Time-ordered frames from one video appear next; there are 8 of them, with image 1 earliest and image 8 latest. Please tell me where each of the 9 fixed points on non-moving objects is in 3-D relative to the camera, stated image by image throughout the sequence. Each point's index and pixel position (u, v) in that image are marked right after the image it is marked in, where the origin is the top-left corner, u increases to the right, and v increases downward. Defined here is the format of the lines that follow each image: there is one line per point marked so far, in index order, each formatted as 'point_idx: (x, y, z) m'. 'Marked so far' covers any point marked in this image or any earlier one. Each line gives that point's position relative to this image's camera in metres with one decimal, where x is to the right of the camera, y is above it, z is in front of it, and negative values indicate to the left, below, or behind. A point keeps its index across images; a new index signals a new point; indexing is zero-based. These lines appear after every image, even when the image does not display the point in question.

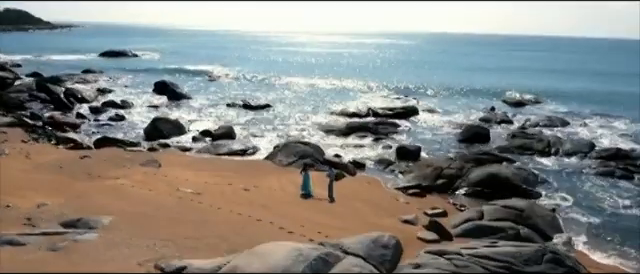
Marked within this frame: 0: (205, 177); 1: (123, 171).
0: (-4.5, -1.6, +19.6) m
1: (-7.8, -1.4, +19.6) m
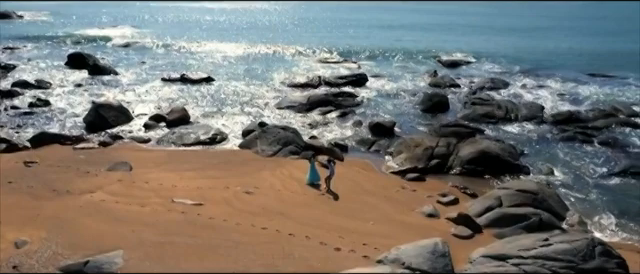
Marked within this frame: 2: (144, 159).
0: (-4.5, -1.5, +17.3) m
1: (-7.6, -1.5, +16.7) m
2: (-7.0, -1.0, +19.5) m
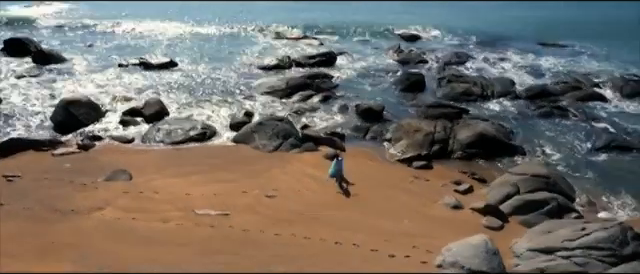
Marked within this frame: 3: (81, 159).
0: (-3.8, -1.6, +16.3) m
1: (-6.9, -1.8, +15.2) m
2: (-6.7, -1.0, +18.1) m
3: (-9.0, -0.9, +18.6) m
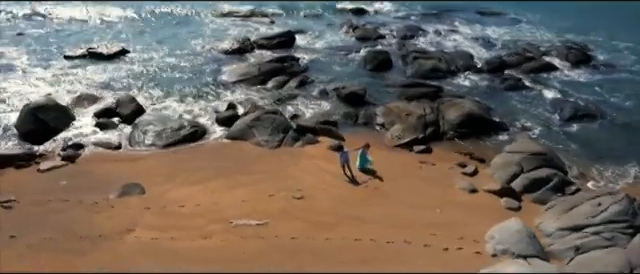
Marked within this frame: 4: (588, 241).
0: (-3.0, -1.8, +15.8) m
1: (-5.8, -2.3, +14.3) m
2: (-6.1, -1.3, +17.1) m
3: (-8.5, -1.3, +17.2) m
4: (+7.2, -2.8, +13.2) m
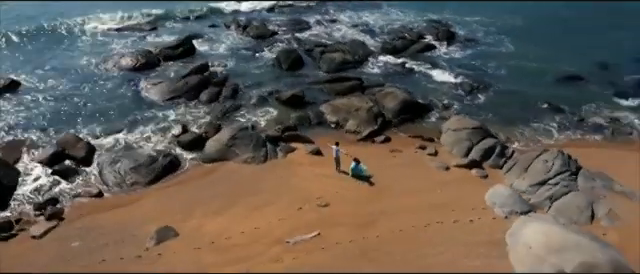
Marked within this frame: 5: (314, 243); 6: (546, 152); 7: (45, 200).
0: (-2.1, -2.6, +16.6) m
1: (-4.2, -3.6, +14.3) m
2: (-5.6, -2.7, +16.7) m
3: (-7.8, -3.1, +16.0) m
4: (+8.4, -1.9, +17.6) m
5: (-0.2, -3.3, +15.0) m
6: (+8.8, -0.6, +19.3) m
7: (-10.0, -2.3, +17.7) m
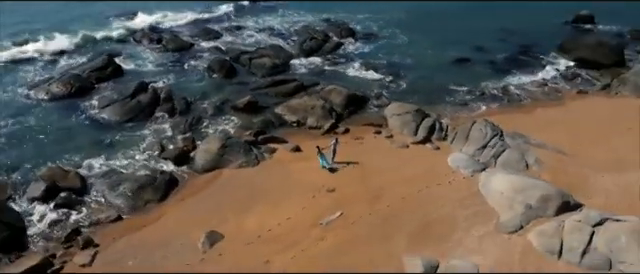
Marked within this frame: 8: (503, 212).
0: (-1.5, -2.8, +19.1) m
1: (-2.7, -4.0, +16.3) m
2: (-4.8, -3.3, +18.3) m
3: (-6.8, -4.0, +17.0) m
4: (+8.1, -0.6, +22.9) m
5: (+0.8, -3.1, +18.1) m
6: (+7.9, +0.7, +24.7) m
7: (-9.3, -3.5, +18.0) m
8: (+6.7, -2.6, +18.0) m
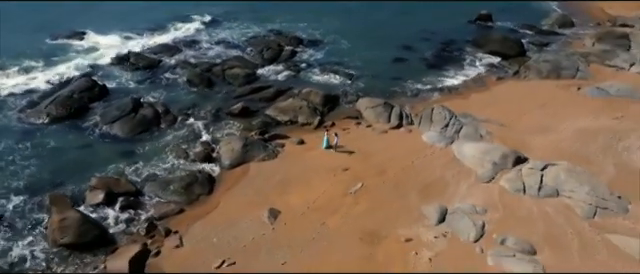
0: (-0.4, -2.4, +24.0) m
1: (-0.9, -3.8, +21.1) m
2: (-3.4, -3.3, +22.7) m
3: (-4.9, -4.1, +21.0) m
4: (+8.1, +0.6, +29.6) m
5: (+2.2, -2.6, +23.5) m
6: (+7.4, +1.9, +31.3) m
7: (-7.7, -3.9, +21.5) m
8: (+7.9, -1.5, +24.6) m
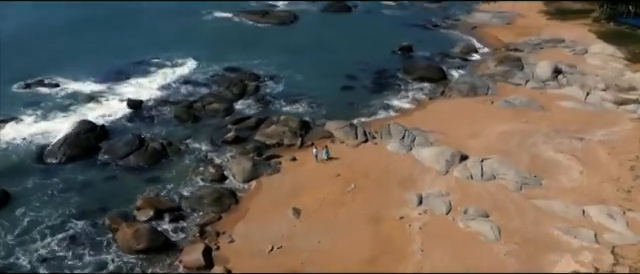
0: (-0.2, -3.3, +31.0) m
1: (-0.1, -4.5, +27.9) m
2: (-2.8, -4.3, +29.0) m
3: (-4.0, -5.2, +27.1) m
4: (+7.0, -0.1, +38.1) m
5: (+2.4, -3.3, +30.9) m
6: (+5.9, +1.0, +39.7) m
7: (-6.8, -5.2, +27.1) m
8: (+7.8, -1.8, +33.0) m
